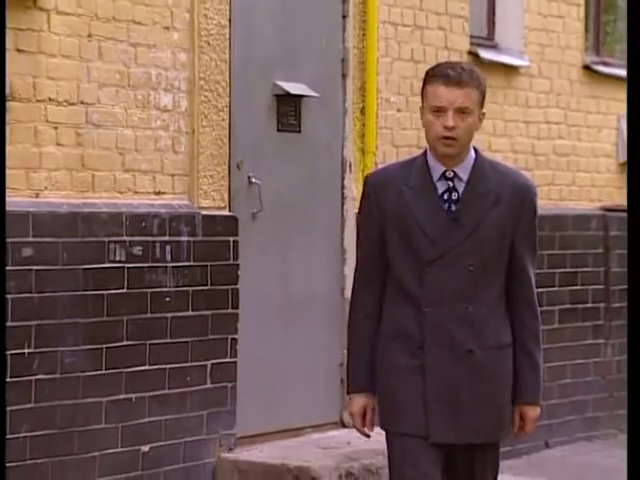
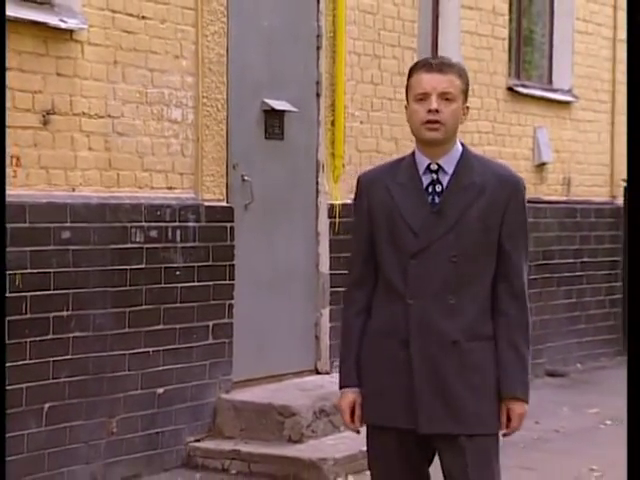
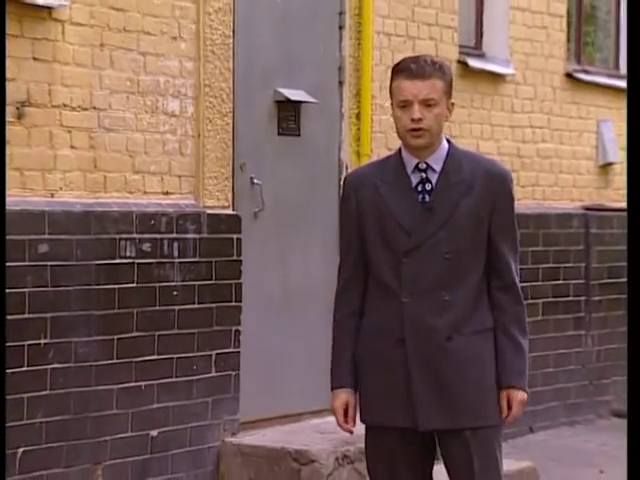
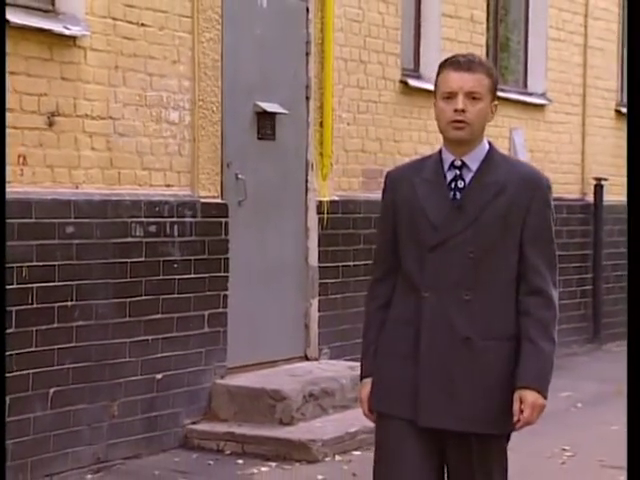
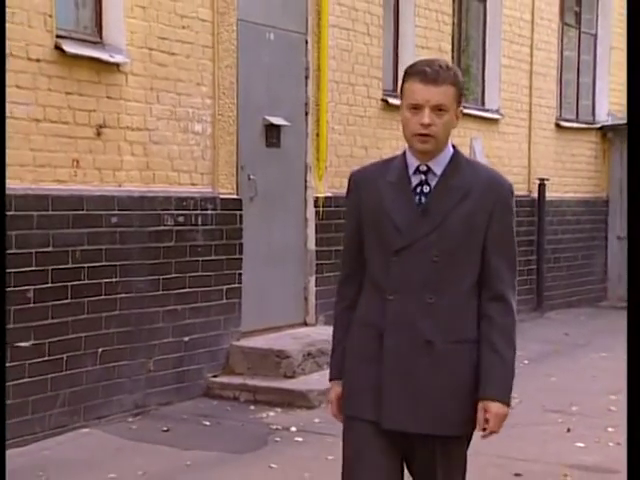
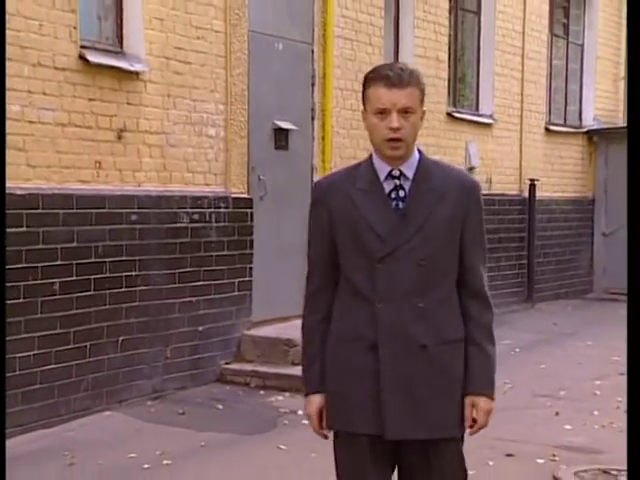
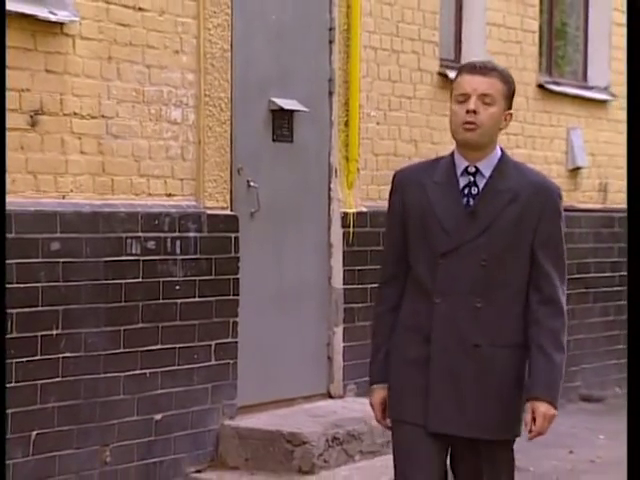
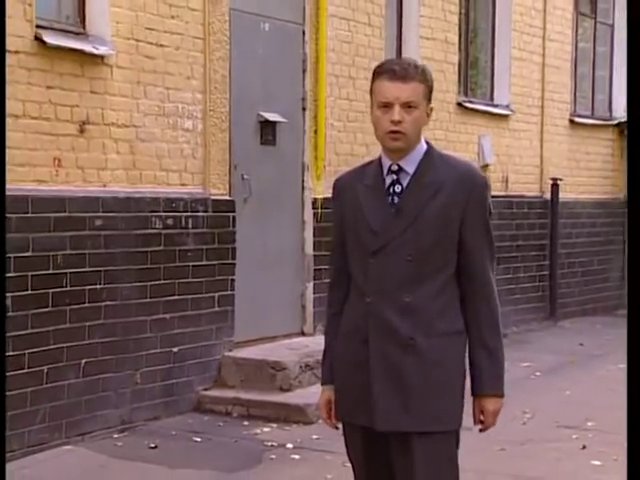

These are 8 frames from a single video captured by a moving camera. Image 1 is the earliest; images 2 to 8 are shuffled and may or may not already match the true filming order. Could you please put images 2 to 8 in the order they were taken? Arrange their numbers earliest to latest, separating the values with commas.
3, 7, 2, 4, 8, 5, 6
